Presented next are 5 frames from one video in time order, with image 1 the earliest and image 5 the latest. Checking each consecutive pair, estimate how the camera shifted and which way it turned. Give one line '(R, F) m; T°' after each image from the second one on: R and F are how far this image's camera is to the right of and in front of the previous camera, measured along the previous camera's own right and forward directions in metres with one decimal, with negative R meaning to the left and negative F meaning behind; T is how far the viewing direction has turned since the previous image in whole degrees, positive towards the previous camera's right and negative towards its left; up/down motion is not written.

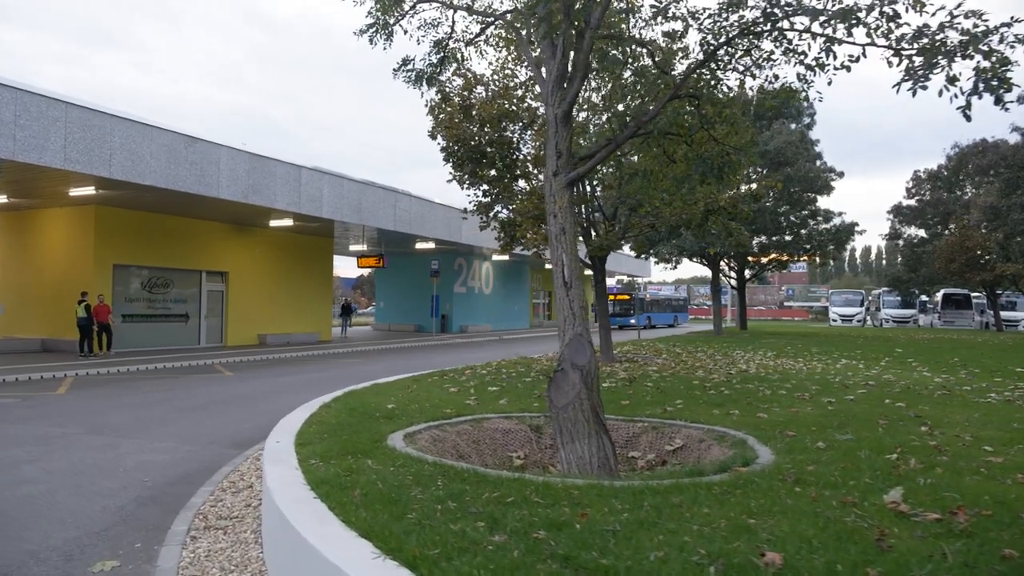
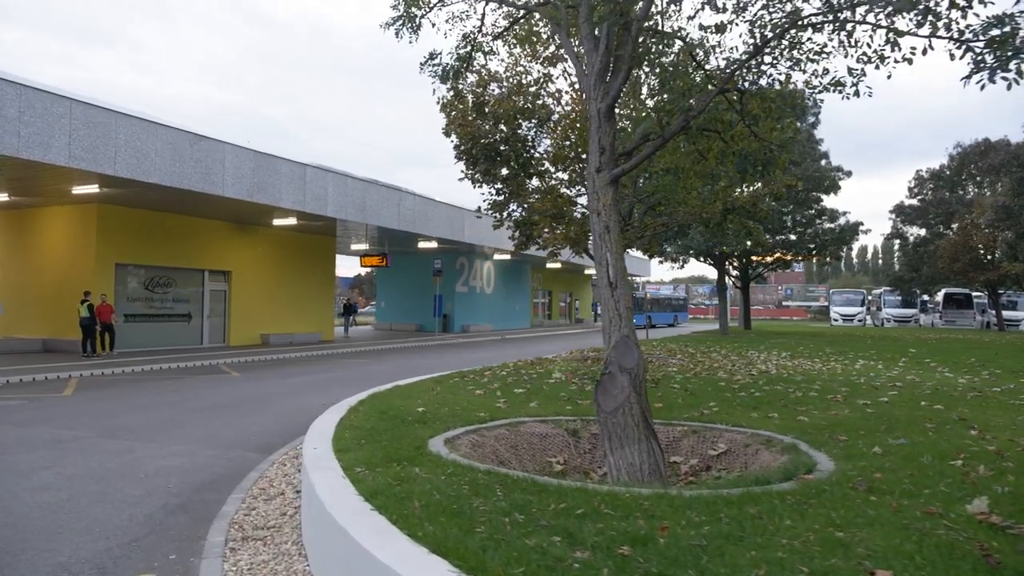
(-0.4, +0.2) m; 0°
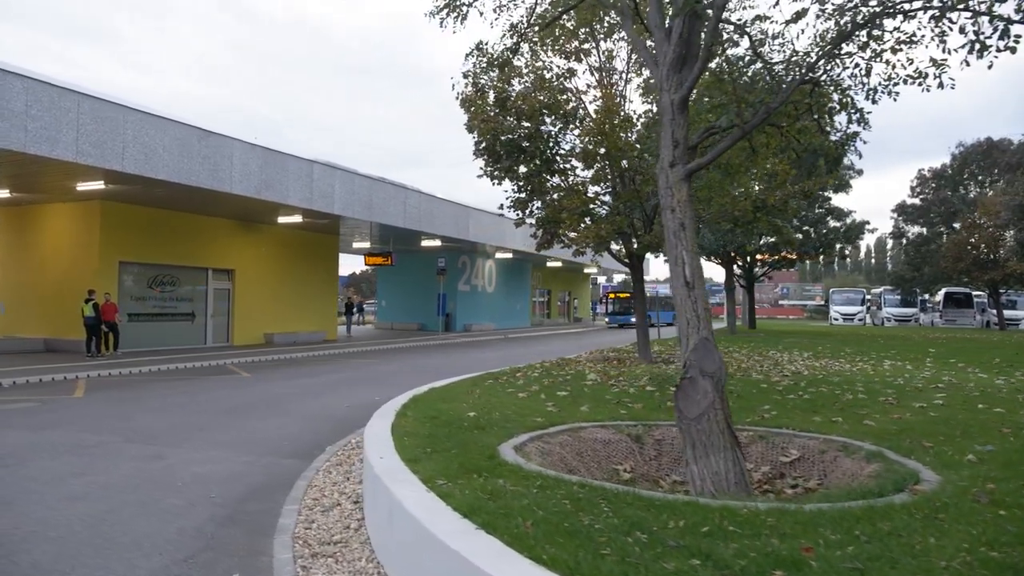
(-0.6, +0.3) m; +1°
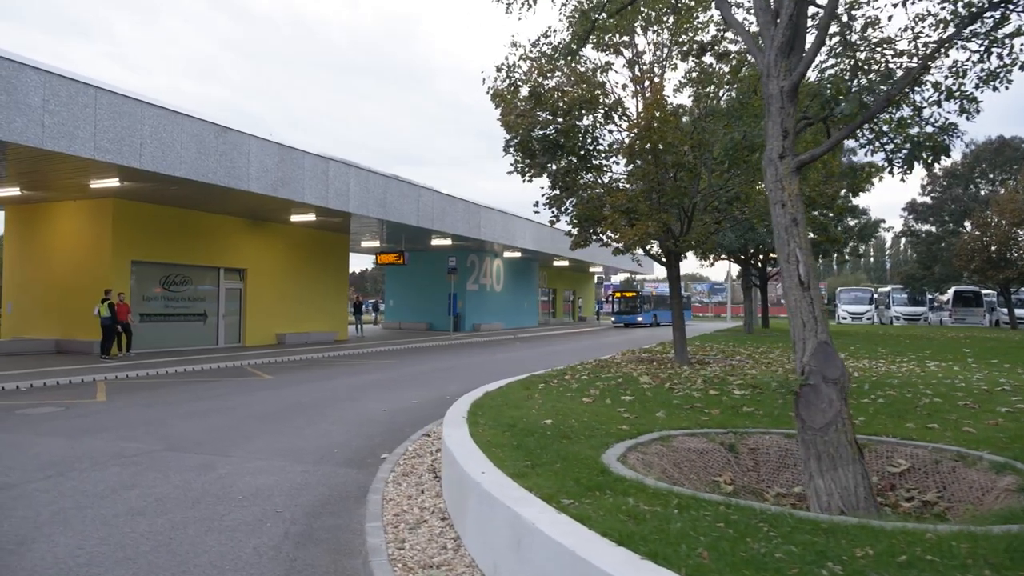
(-0.8, +0.4) m; 0°
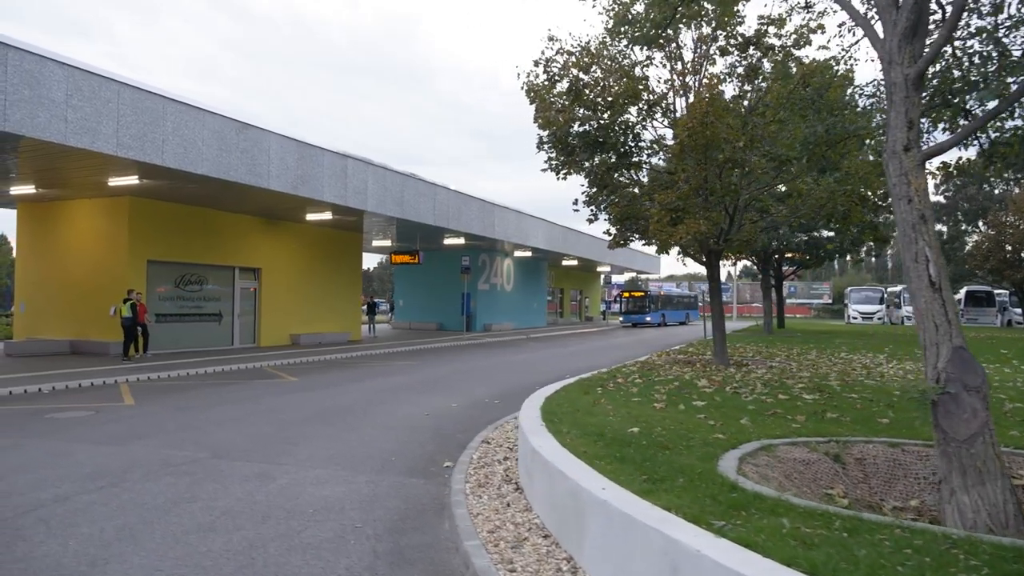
(-0.8, +0.4) m; 0°
